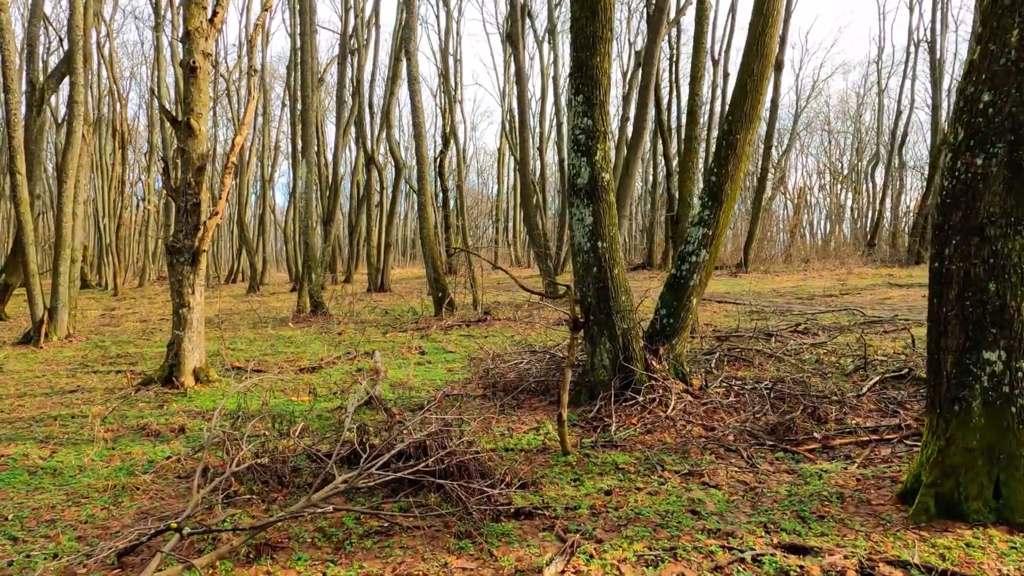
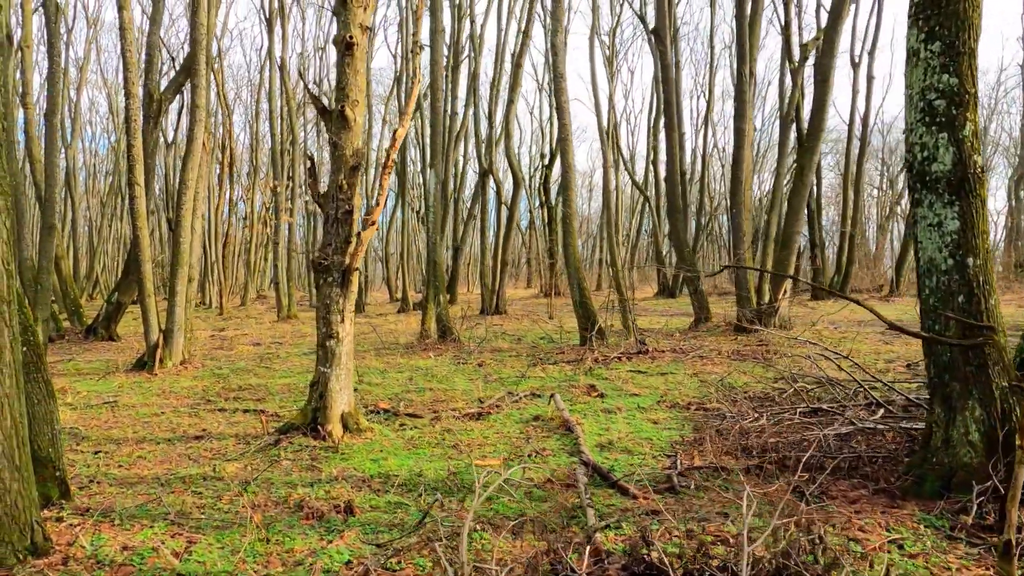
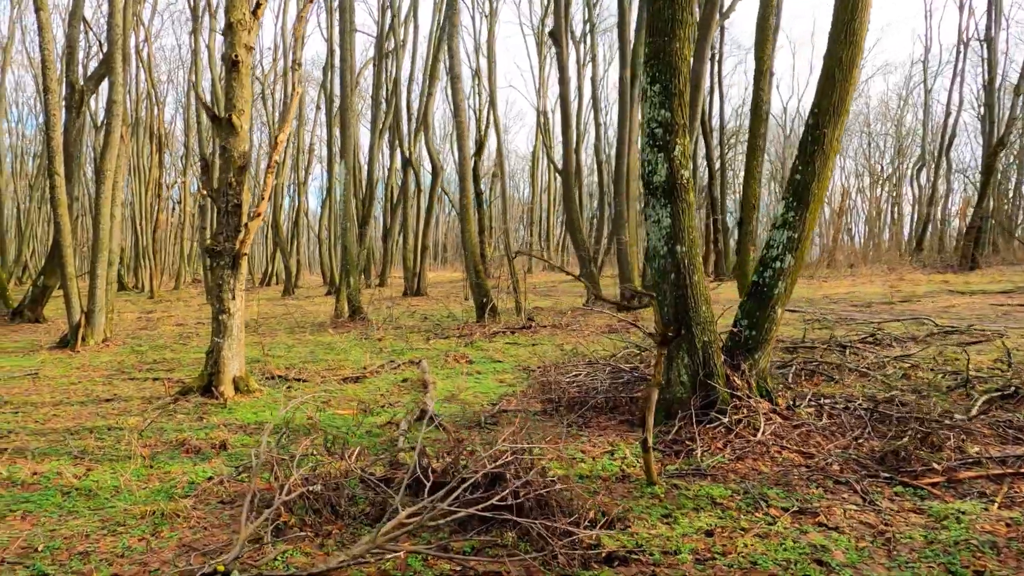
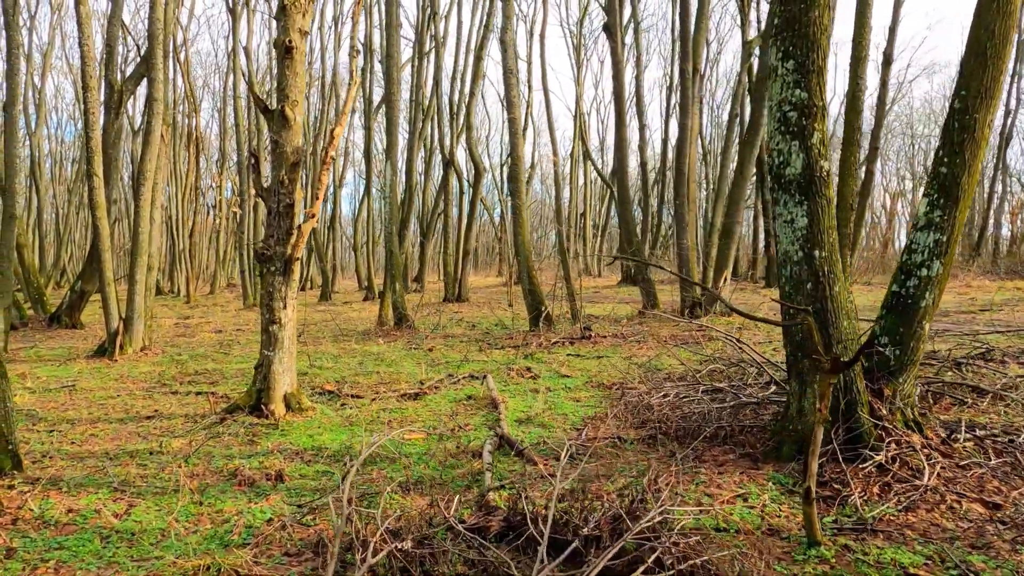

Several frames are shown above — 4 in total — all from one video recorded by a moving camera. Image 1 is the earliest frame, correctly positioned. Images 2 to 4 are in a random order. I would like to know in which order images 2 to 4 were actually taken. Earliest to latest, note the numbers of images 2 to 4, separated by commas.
3, 4, 2
